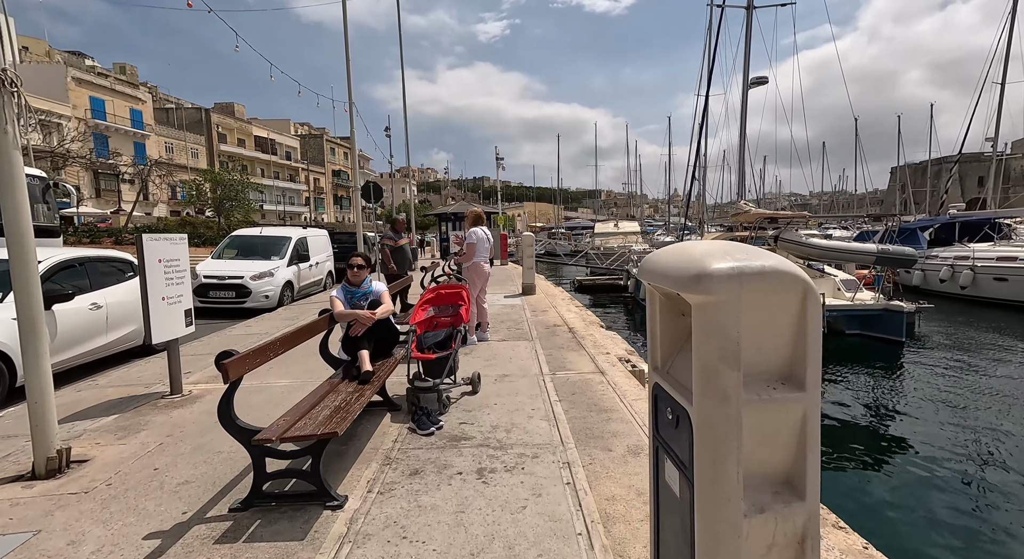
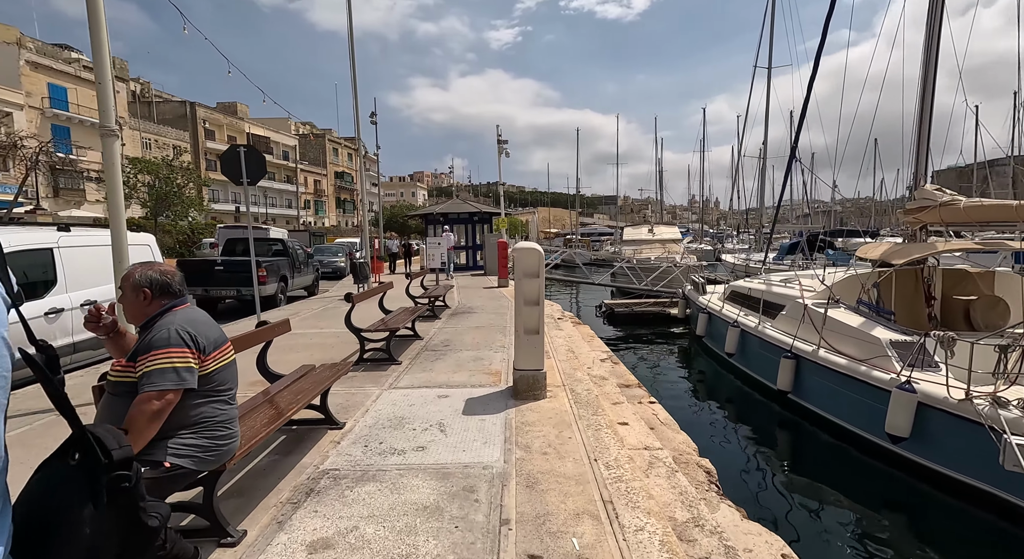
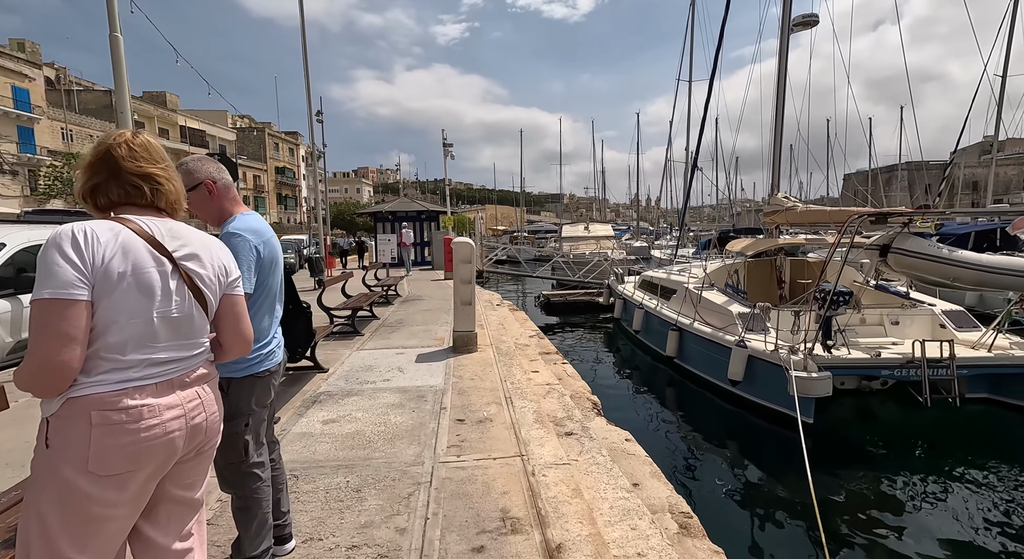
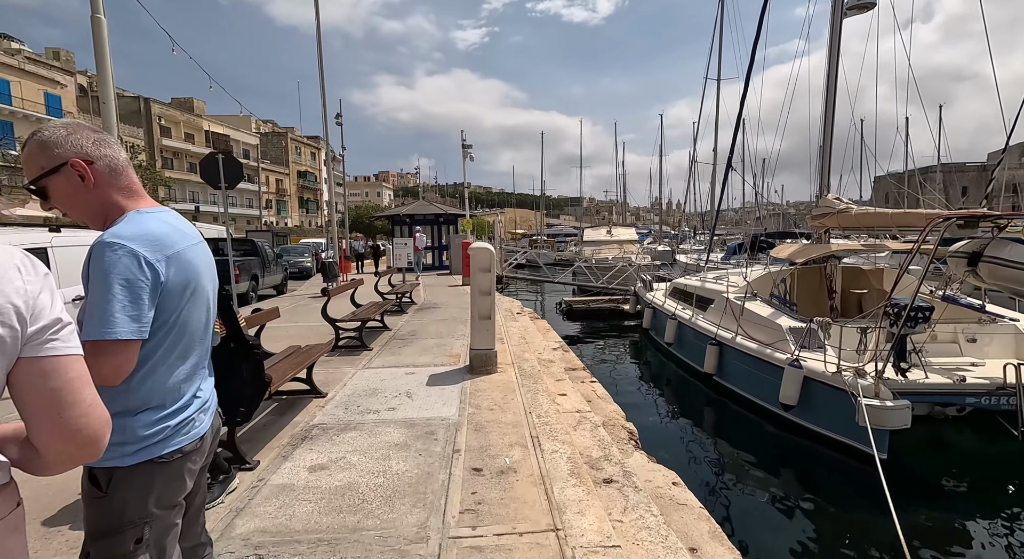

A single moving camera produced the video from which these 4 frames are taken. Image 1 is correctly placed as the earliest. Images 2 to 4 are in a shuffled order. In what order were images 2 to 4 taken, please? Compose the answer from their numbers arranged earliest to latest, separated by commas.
3, 4, 2
